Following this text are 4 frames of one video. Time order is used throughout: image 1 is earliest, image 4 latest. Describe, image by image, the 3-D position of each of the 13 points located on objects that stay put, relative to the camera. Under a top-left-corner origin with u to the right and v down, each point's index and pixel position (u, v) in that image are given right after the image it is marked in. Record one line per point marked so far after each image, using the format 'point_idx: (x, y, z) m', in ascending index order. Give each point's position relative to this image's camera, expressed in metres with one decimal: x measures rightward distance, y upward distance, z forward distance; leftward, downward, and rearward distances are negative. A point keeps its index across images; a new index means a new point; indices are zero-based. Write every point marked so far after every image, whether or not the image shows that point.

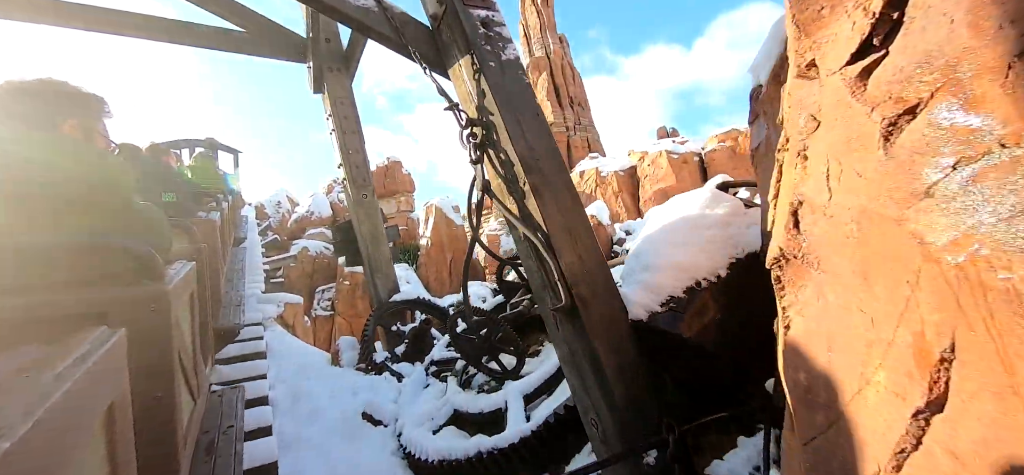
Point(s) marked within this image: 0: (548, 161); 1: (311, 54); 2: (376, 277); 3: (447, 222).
0: (+0.2, +0.5, +2.7) m
1: (-2.8, +2.5, +6.0) m
2: (-1.9, -0.6, +6.0) m
3: (-2.4, +0.5, +16.0) m
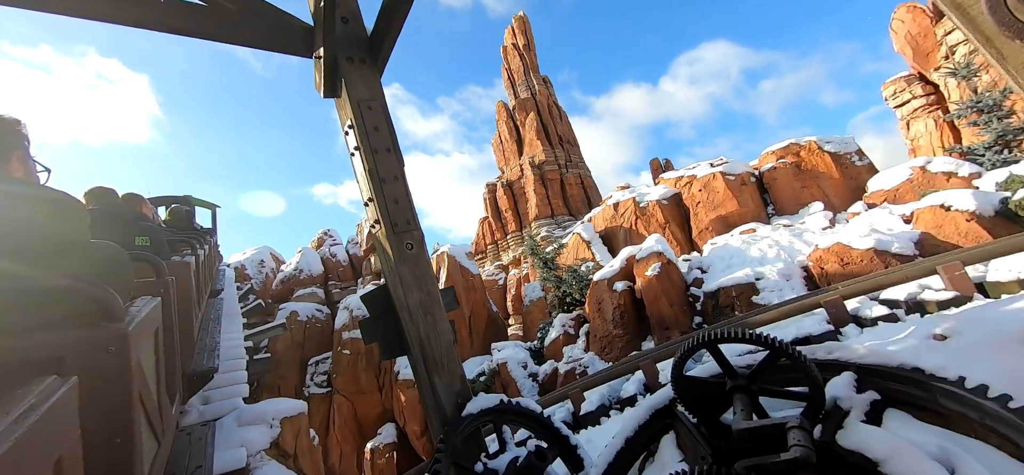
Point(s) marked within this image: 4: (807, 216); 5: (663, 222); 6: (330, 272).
0: (+1.5, +0.3, +0.6) m
1: (-1.8, +1.8, +4.0) m
2: (-0.7, -1.2, +3.7) m
3: (-1.6, -1.1, +13.7) m
4: (+7.2, +0.5, +10.6) m
5: (+4.1, +0.4, +11.8) m
6: (-7.4, -1.4, +17.6) m
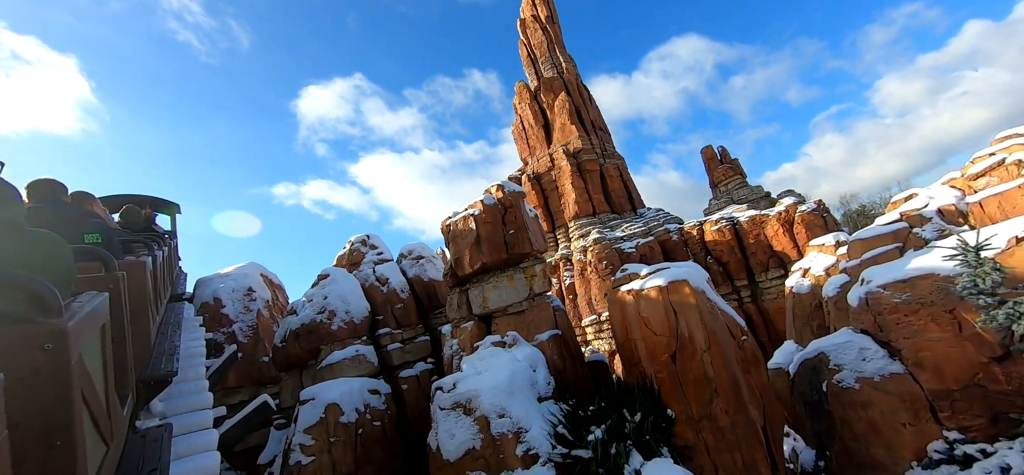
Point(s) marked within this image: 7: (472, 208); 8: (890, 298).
0: (+7.1, +0.2, -6.4) m
1: (+3.6, +1.7, -3.3) m
2: (+4.7, -1.3, -3.5) m
3: (+3.1, -1.3, +6.4) m
4: (+12.0, +0.5, +4.0) m
5: (+8.8, +0.3, +5.0) m
6: (-3.0, -1.7, +9.8) m
7: (-0.8, +0.6, +8.3) m
8: (+5.6, -0.9, +6.4) m
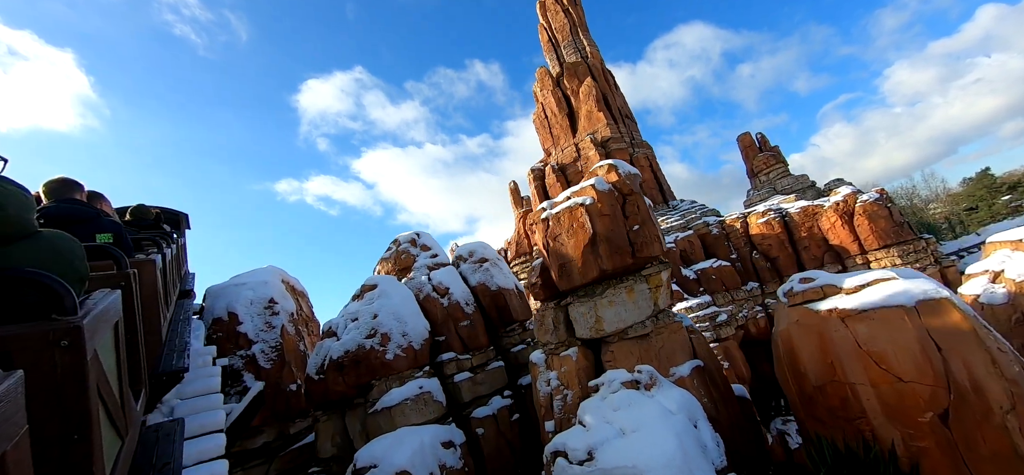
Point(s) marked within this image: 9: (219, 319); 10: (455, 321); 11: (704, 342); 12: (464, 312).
0: (+8.8, +0.1, -8.6) m
1: (+5.2, +1.6, -5.5) m
2: (+6.4, -1.4, -5.6) m
3: (+4.8, -1.2, +4.2) m
4: (+13.7, +0.6, +1.8) m
5: (+10.5, +0.4, +2.8) m
6: (-1.3, -1.6, +7.7) m
7: (+0.9, +0.6, +6.2) m
8: (+7.3, -0.8, +4.3) m
9: (-5.7, -1.6, +8.3) m
10: (-1.1, -1.4, +7.8) m
11: (+2.8, -1.5, +6.2) m
12: (-0.9, -1.3, +7.8) m
